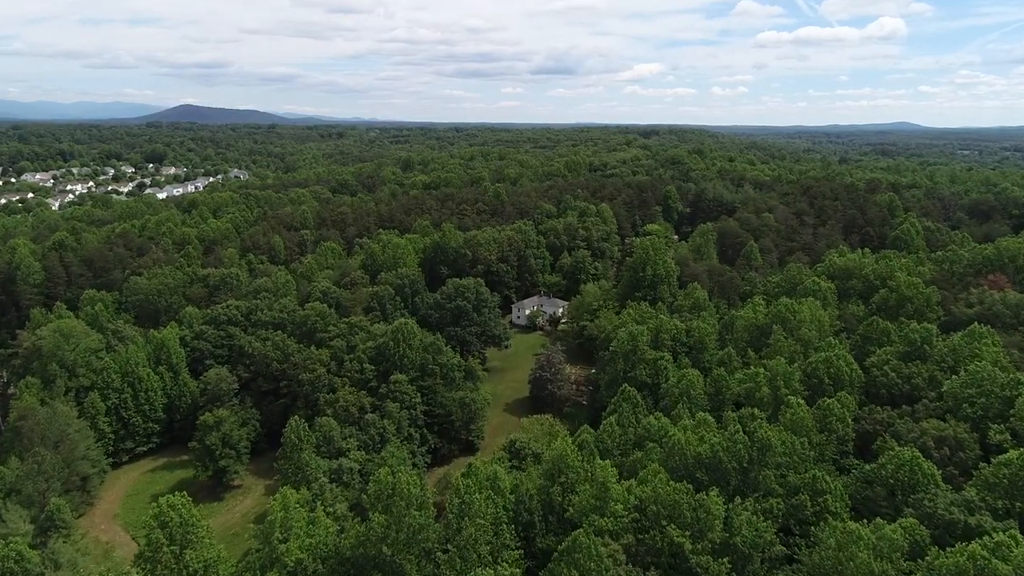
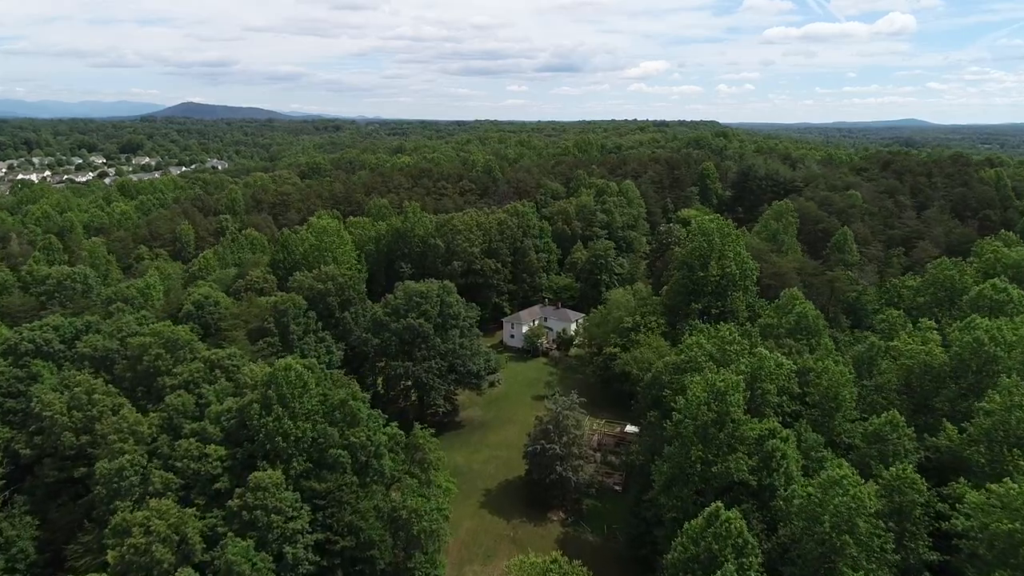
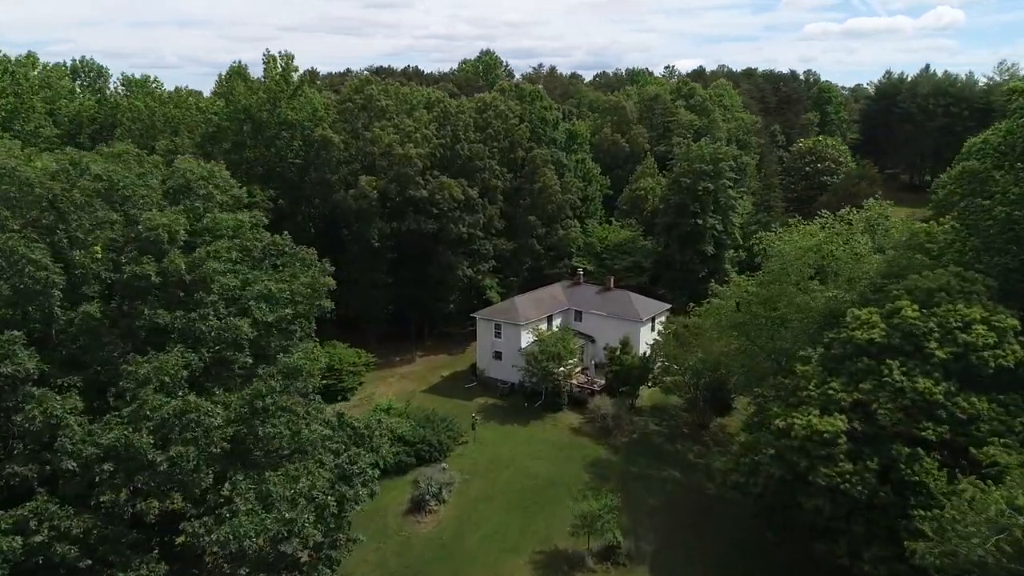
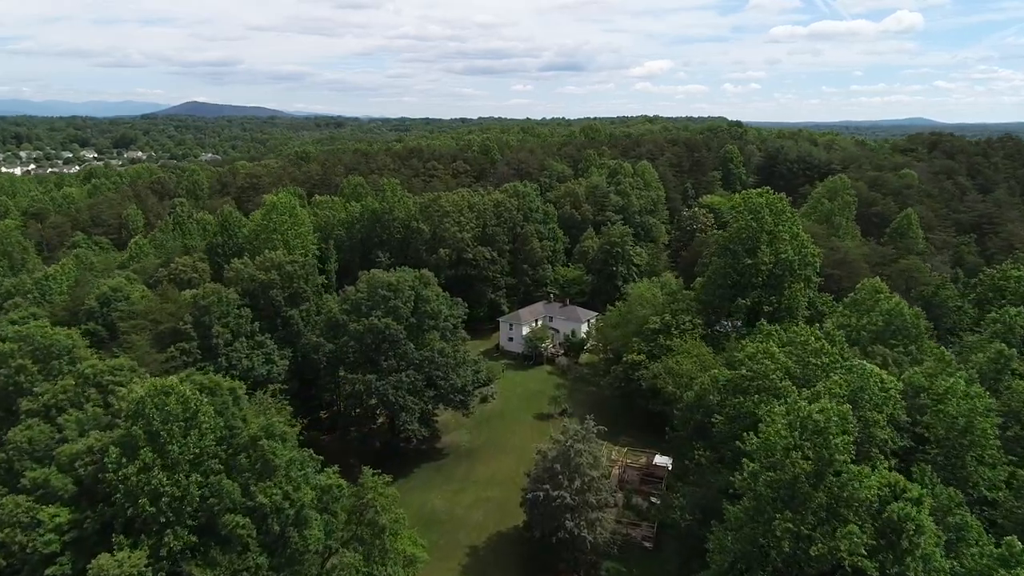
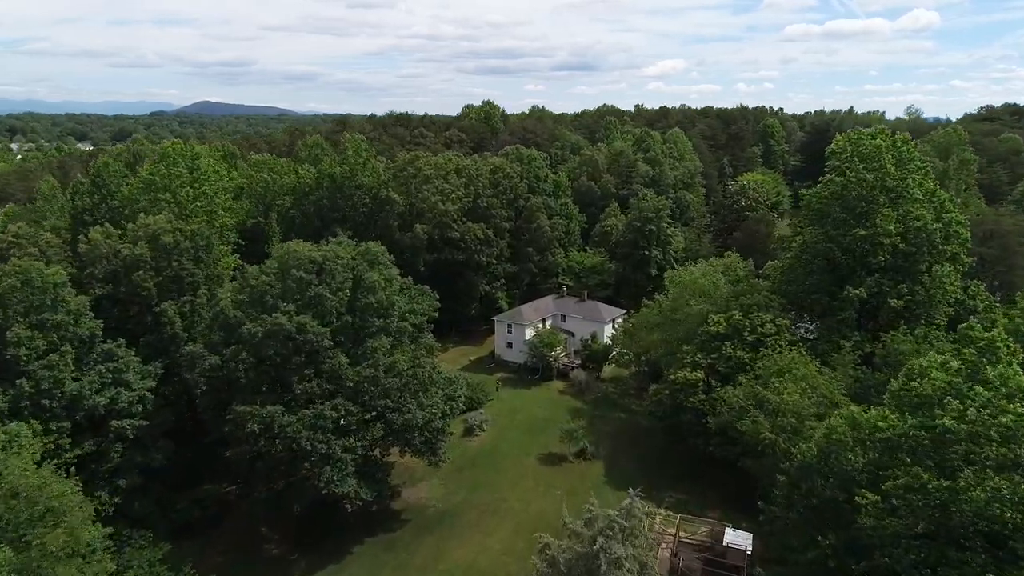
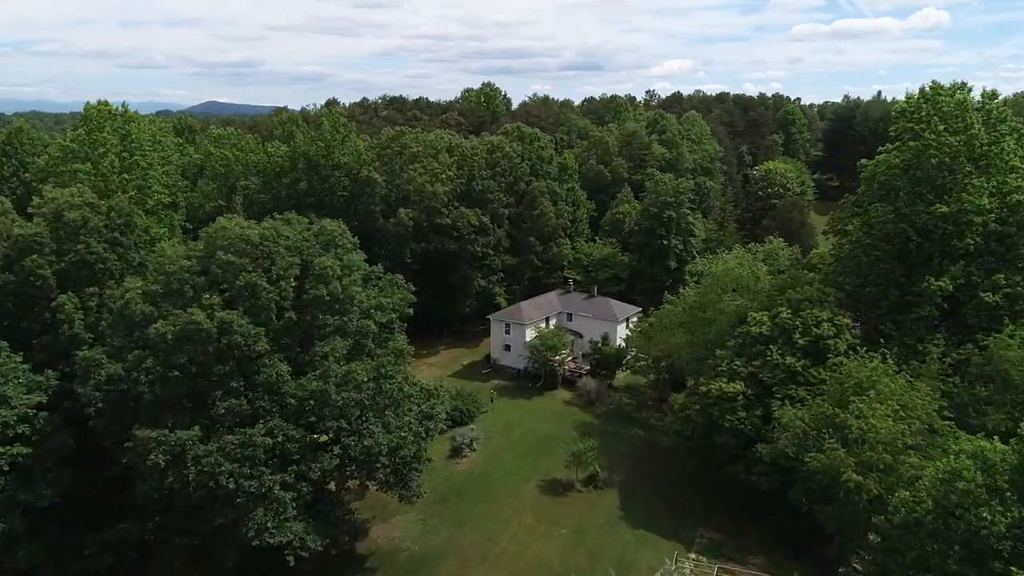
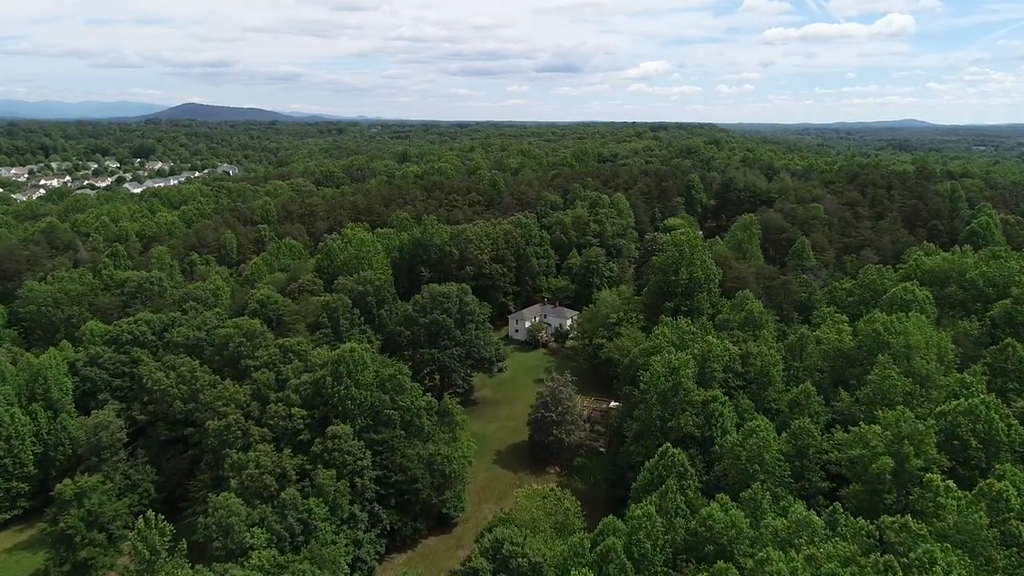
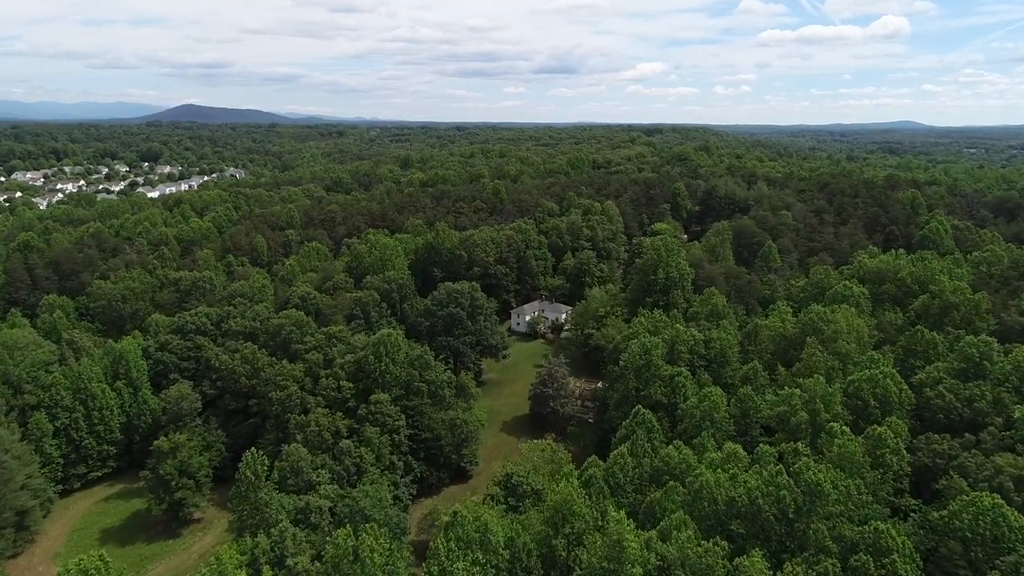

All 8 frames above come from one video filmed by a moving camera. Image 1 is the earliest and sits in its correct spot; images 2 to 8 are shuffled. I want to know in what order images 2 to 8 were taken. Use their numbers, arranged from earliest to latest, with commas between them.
8, 7, 2, 4, 5, 6, 3
